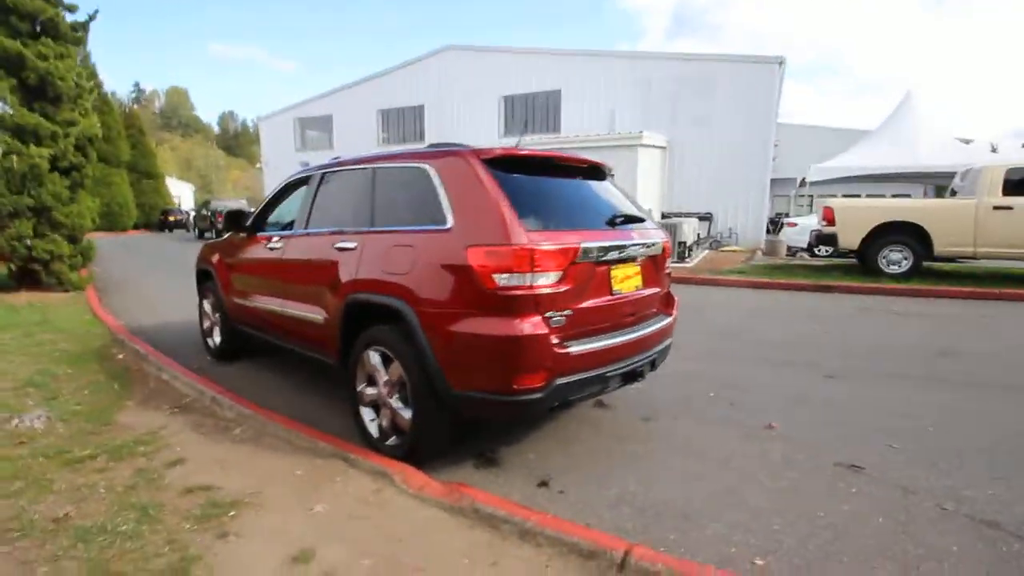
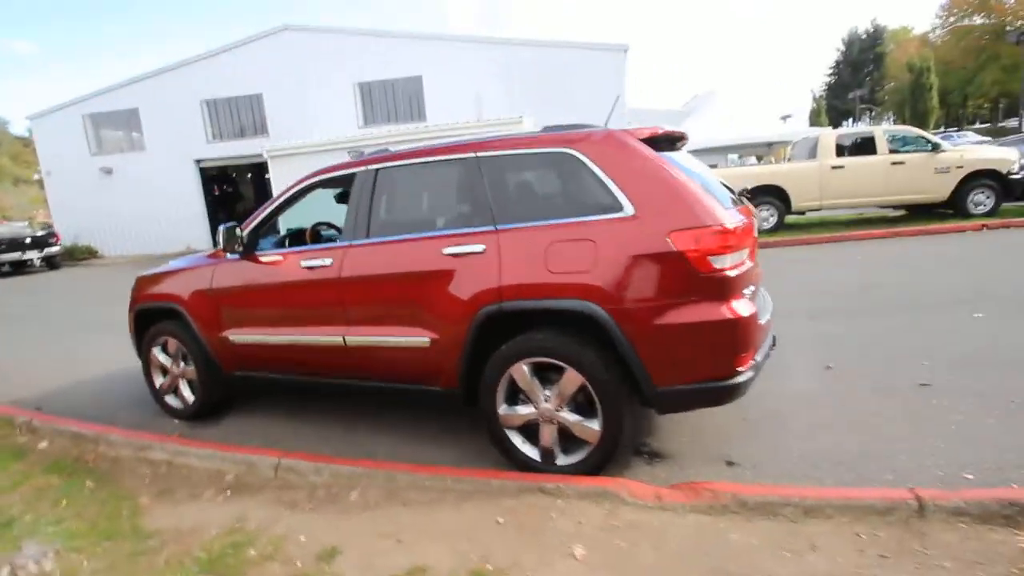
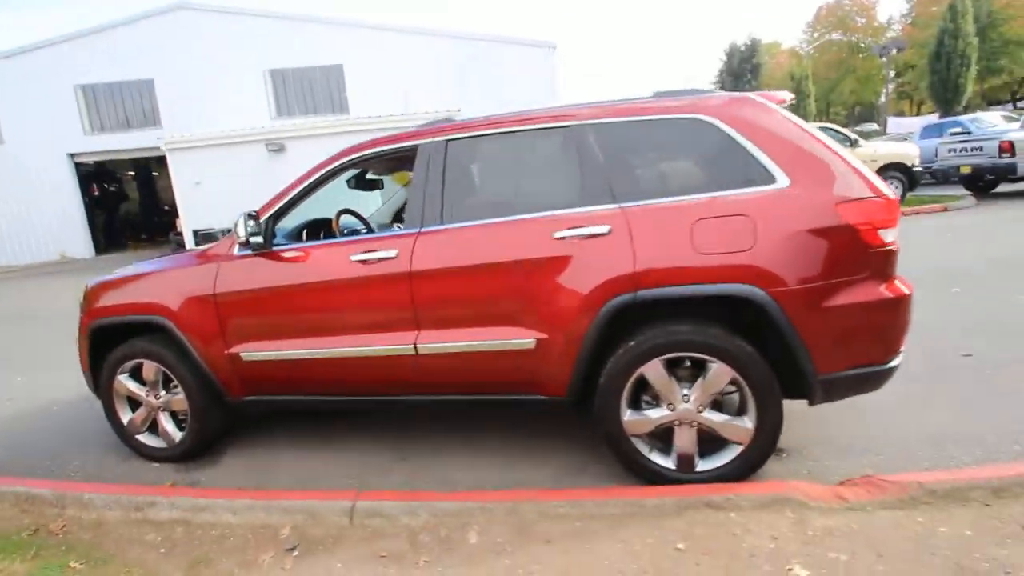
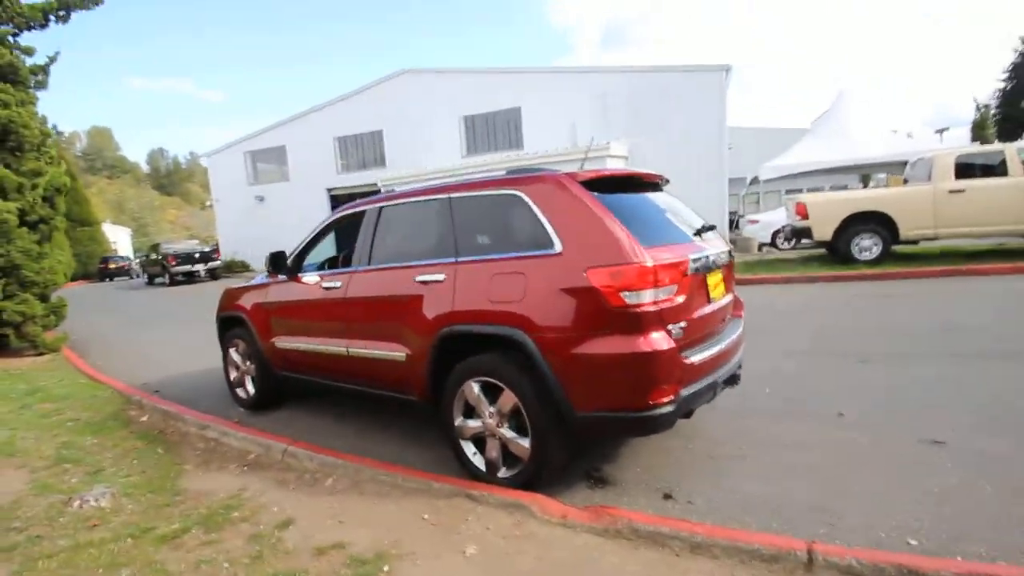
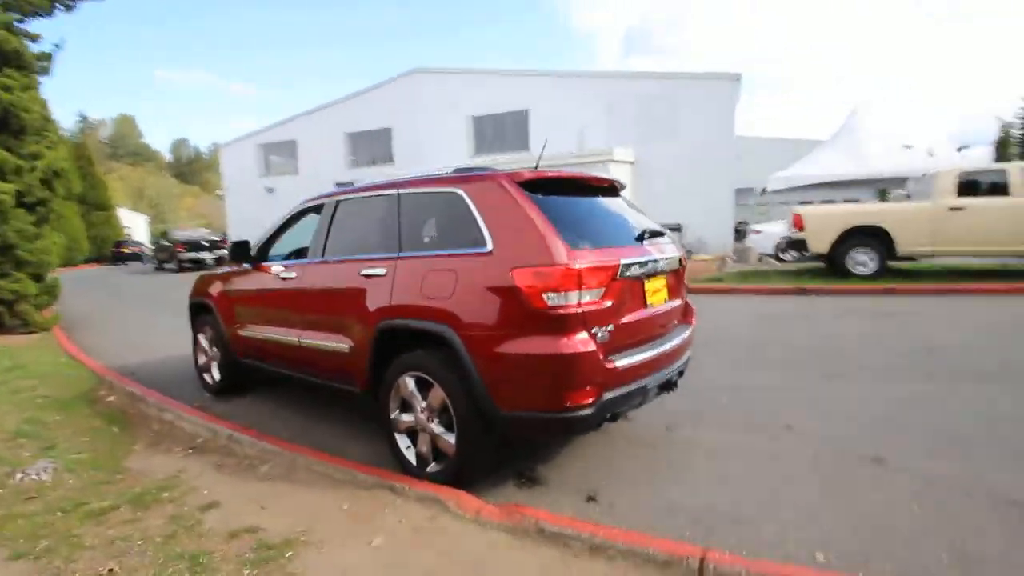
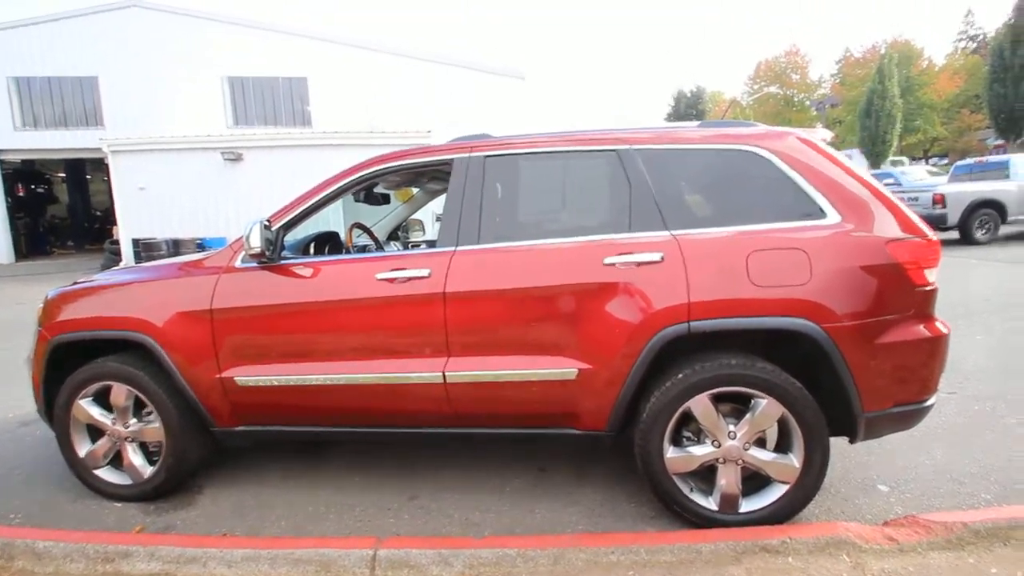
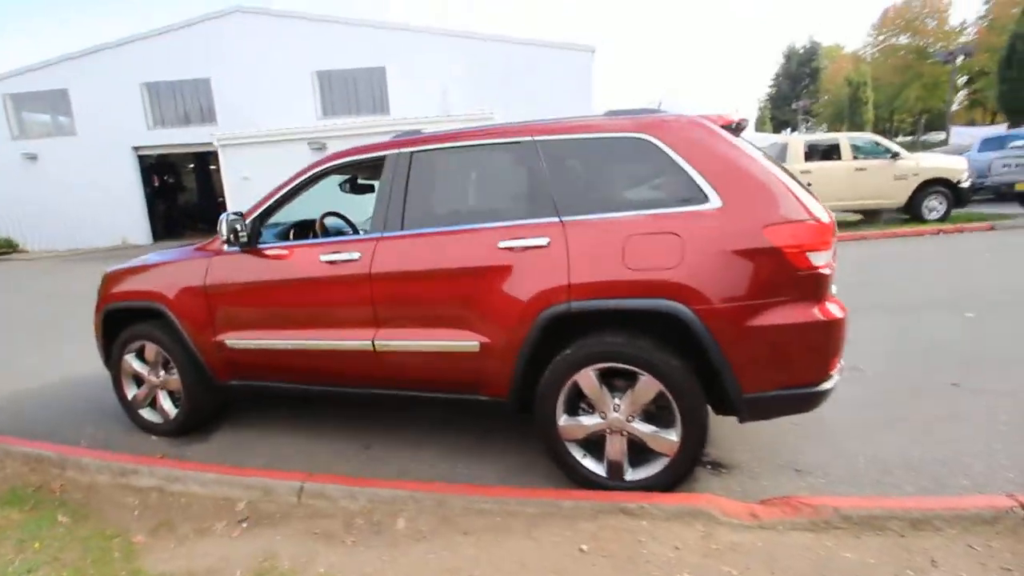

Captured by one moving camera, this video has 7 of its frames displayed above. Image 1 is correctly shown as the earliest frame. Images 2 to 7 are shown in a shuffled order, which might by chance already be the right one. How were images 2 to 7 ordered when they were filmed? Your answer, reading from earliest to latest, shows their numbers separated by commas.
5, 4, 2, 7, 3, 6
